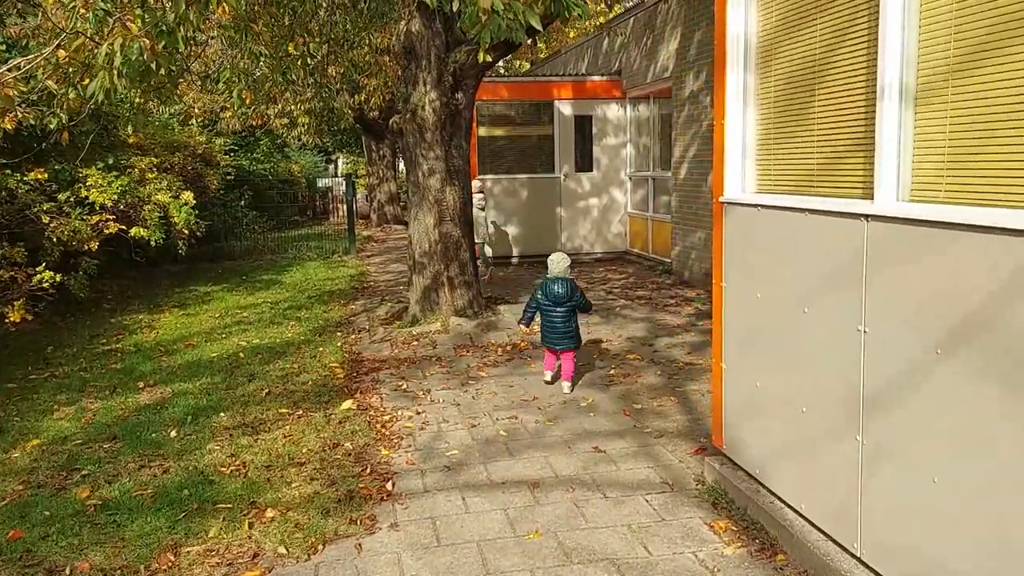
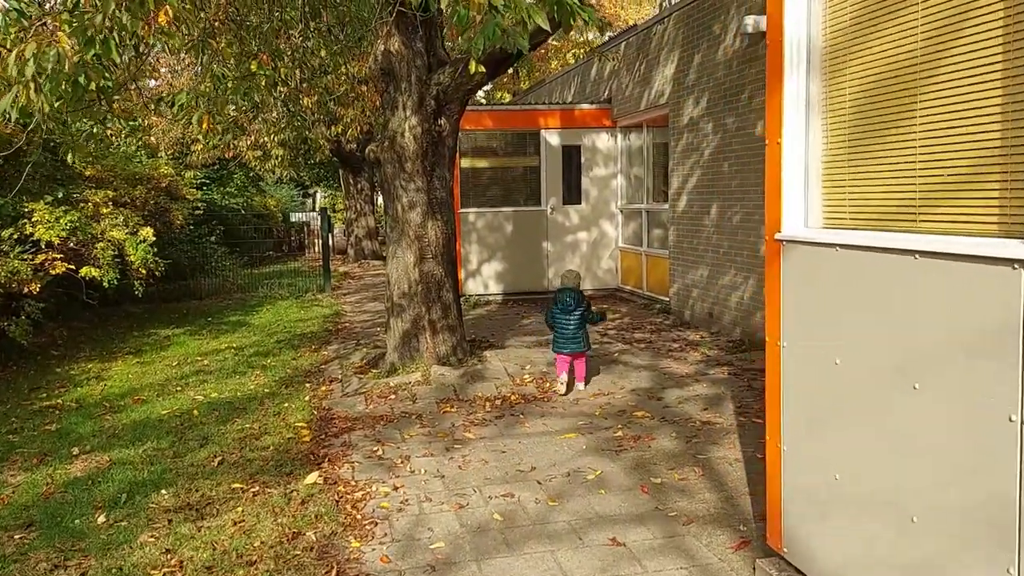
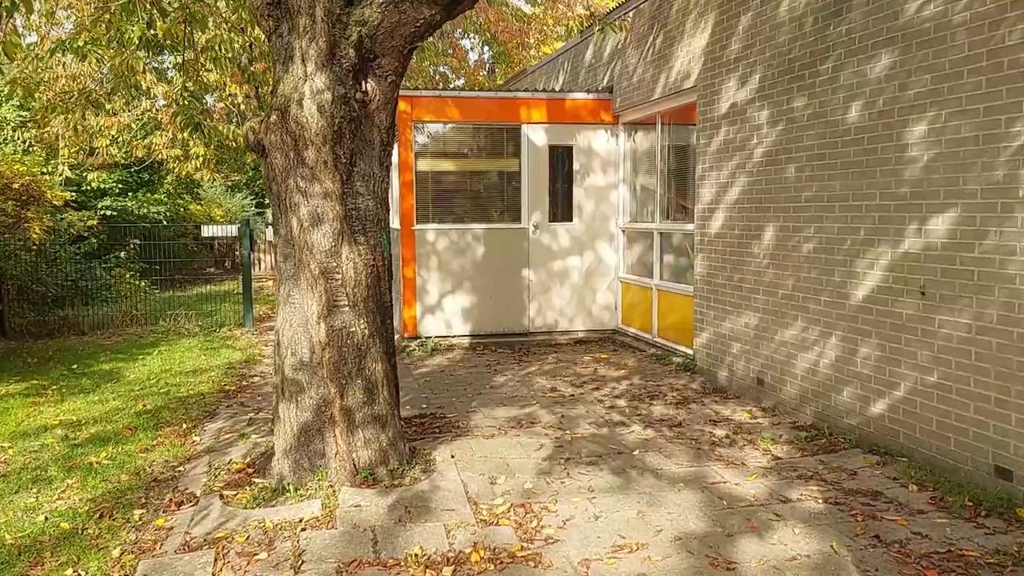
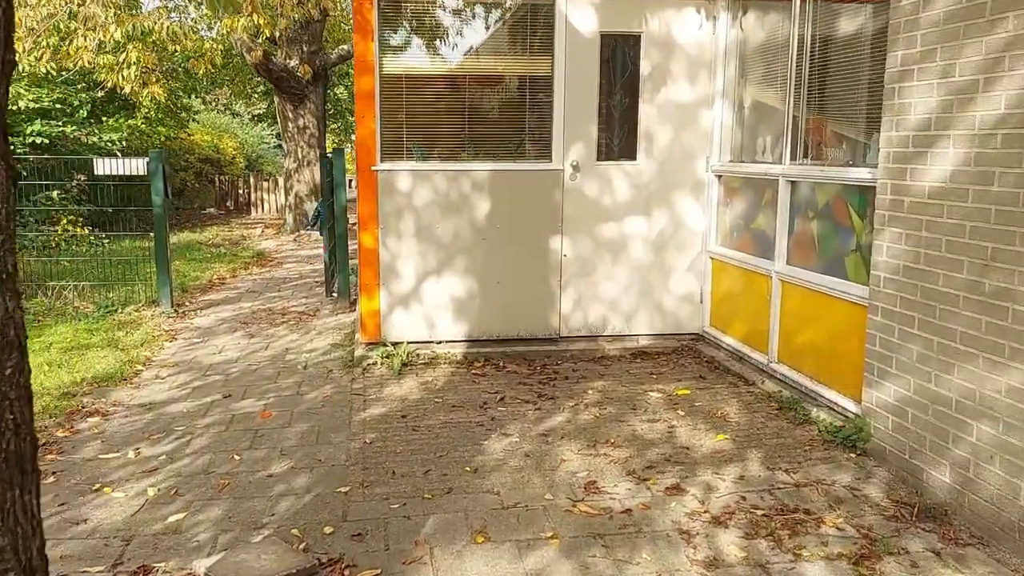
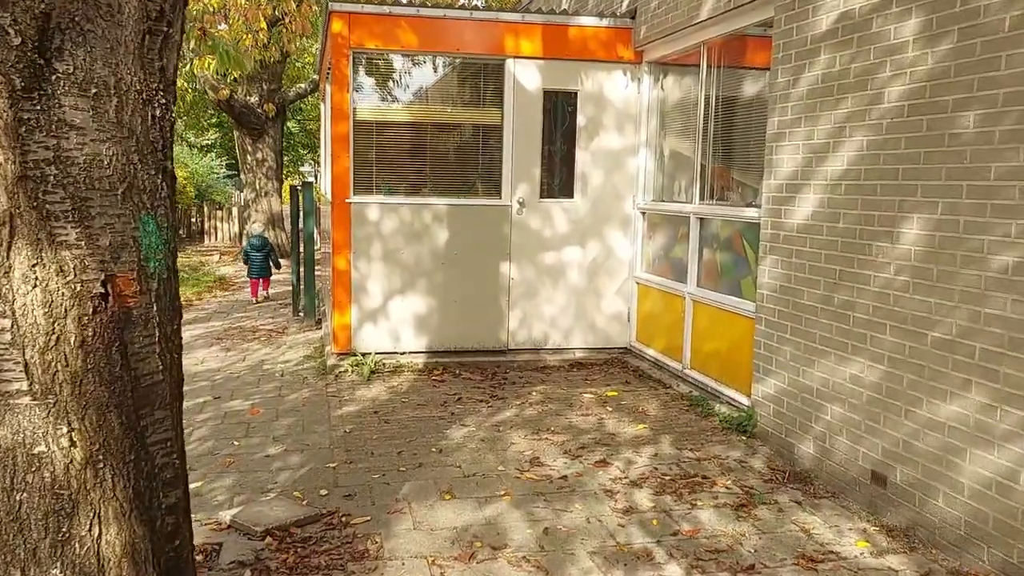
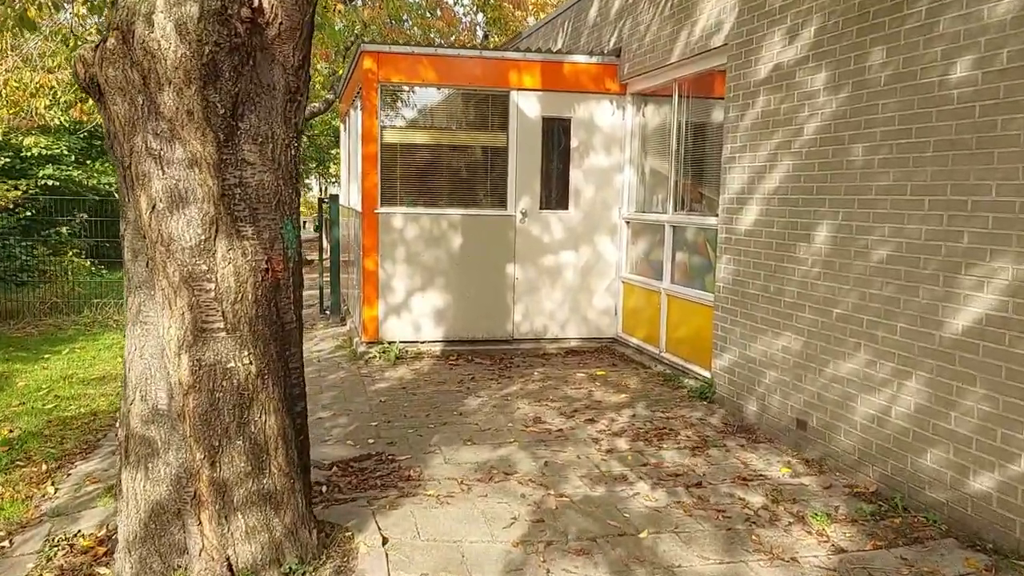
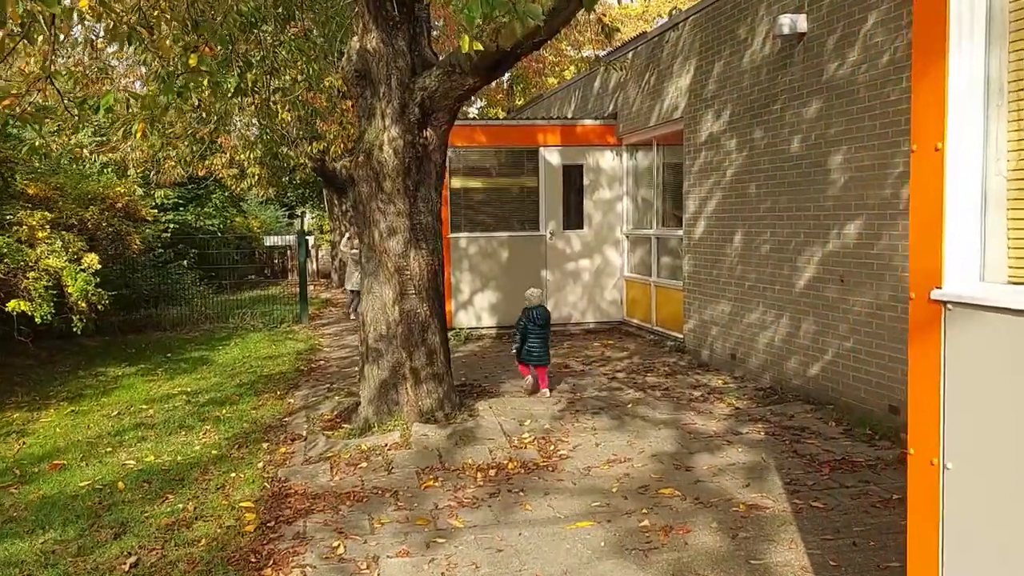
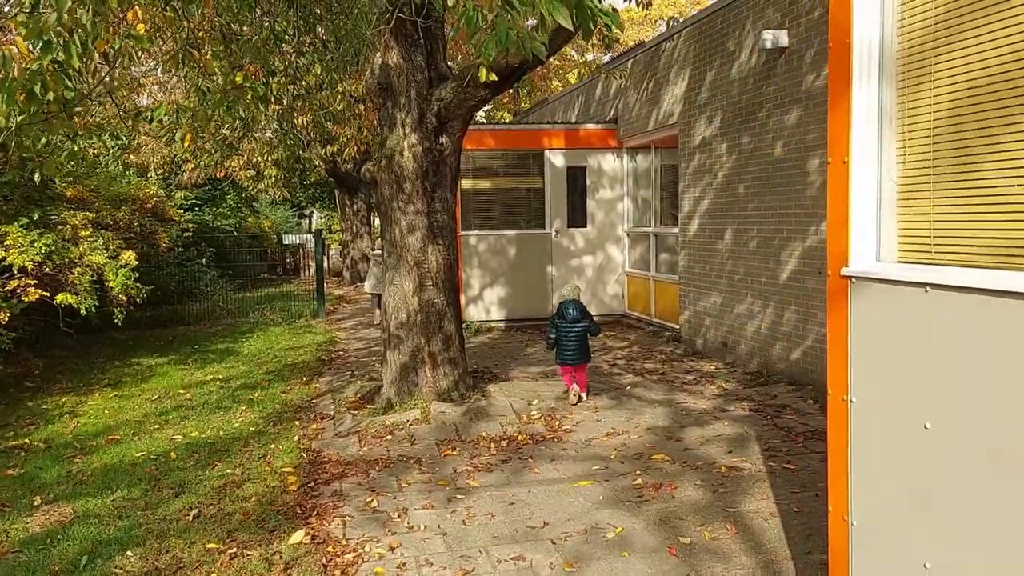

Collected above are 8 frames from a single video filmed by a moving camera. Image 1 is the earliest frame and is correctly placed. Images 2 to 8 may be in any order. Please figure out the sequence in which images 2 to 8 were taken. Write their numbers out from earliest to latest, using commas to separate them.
2, 8, 7, 3, 6, 5, 4
